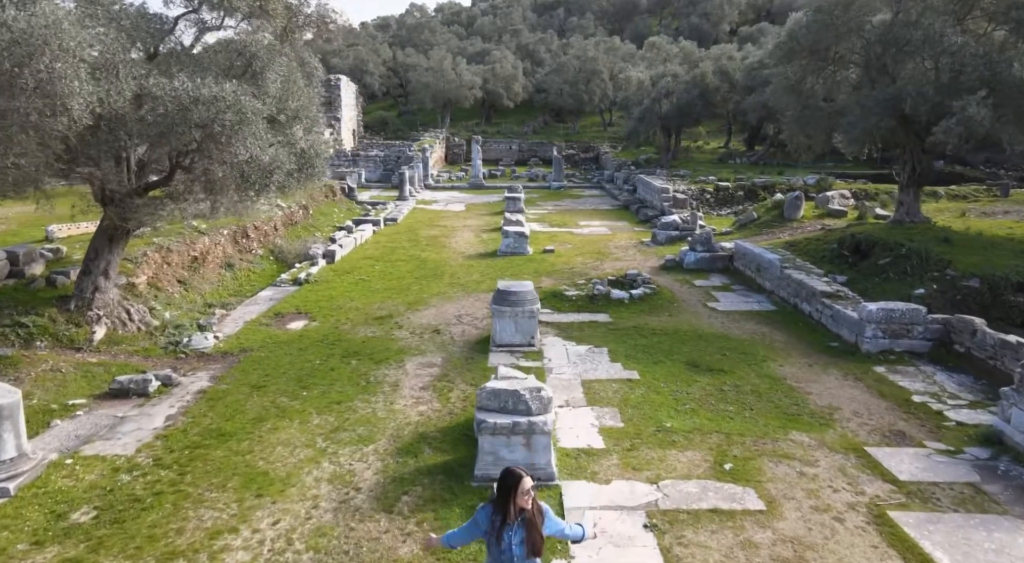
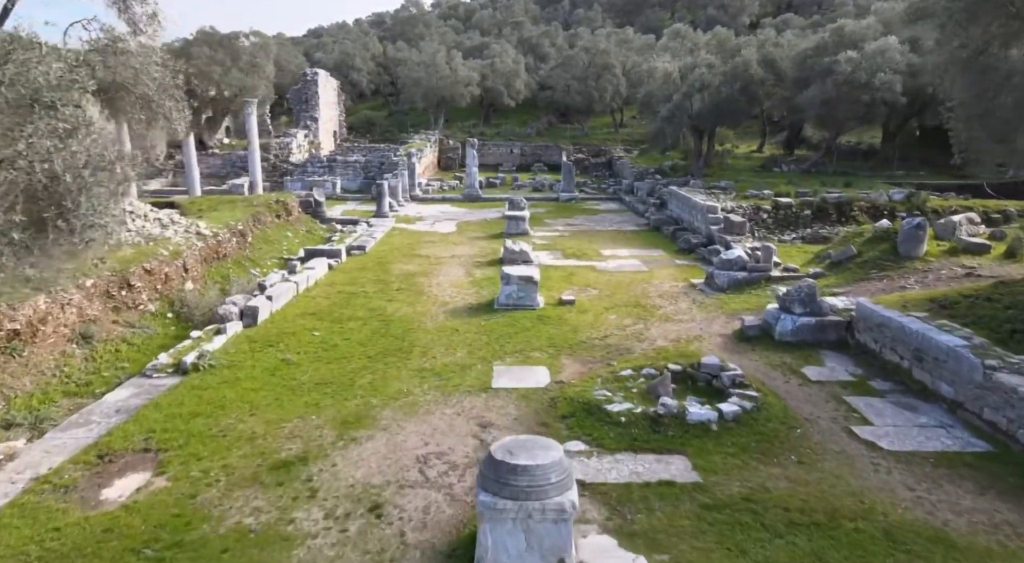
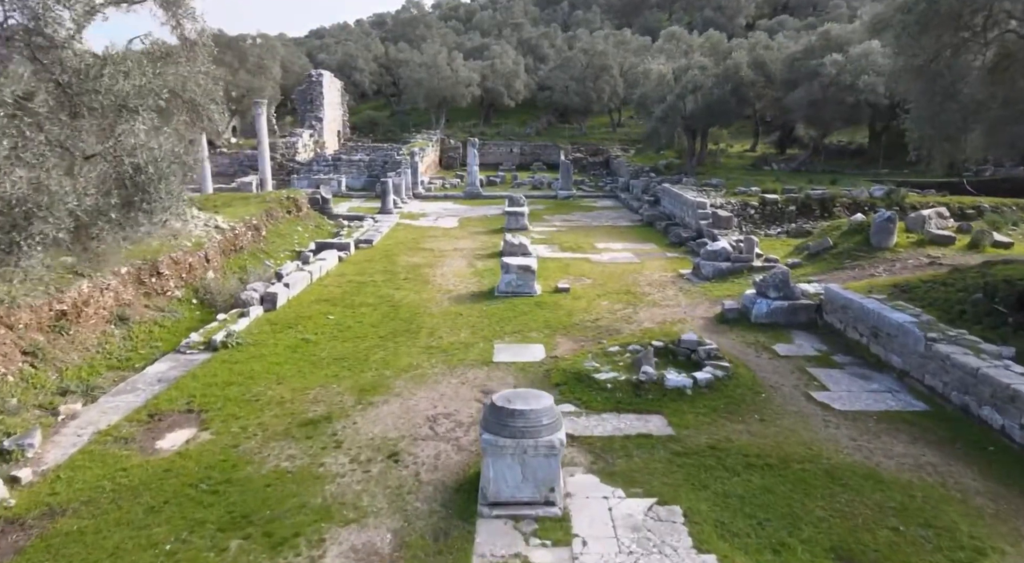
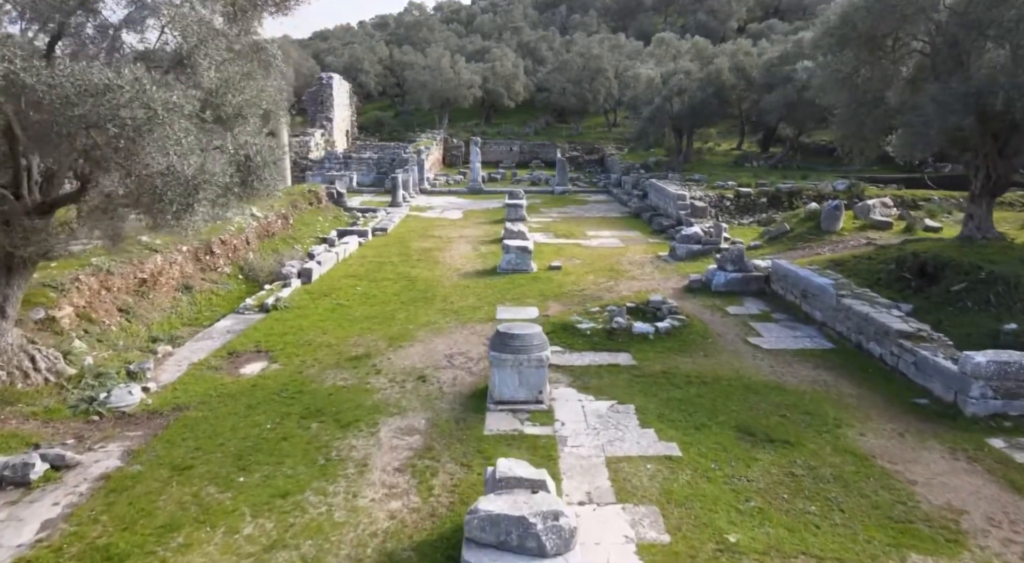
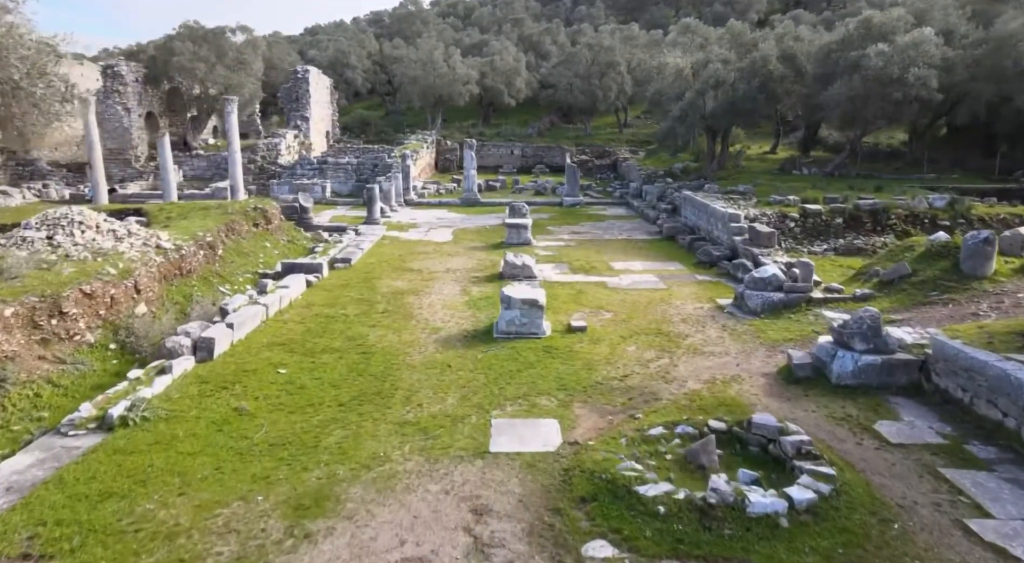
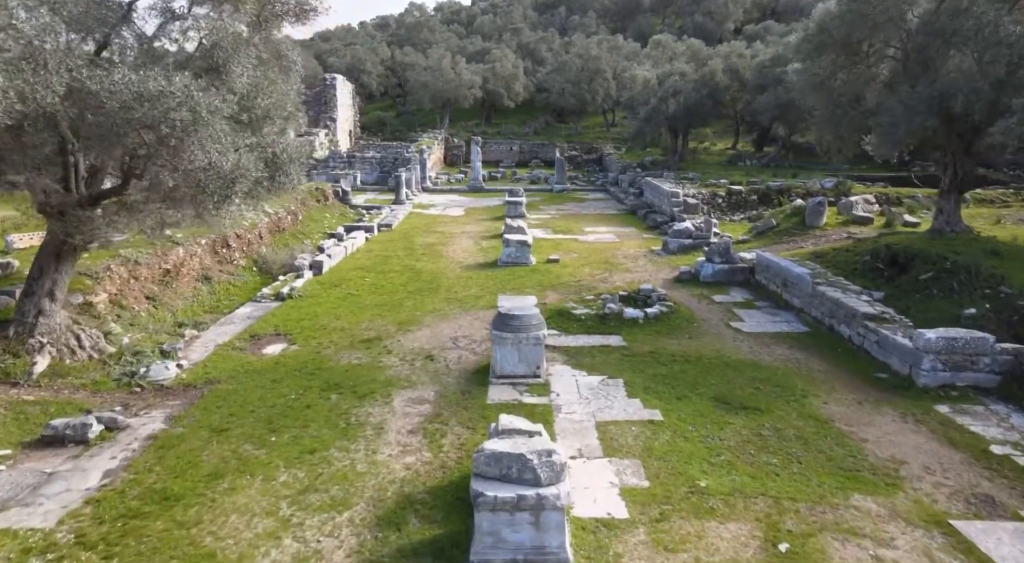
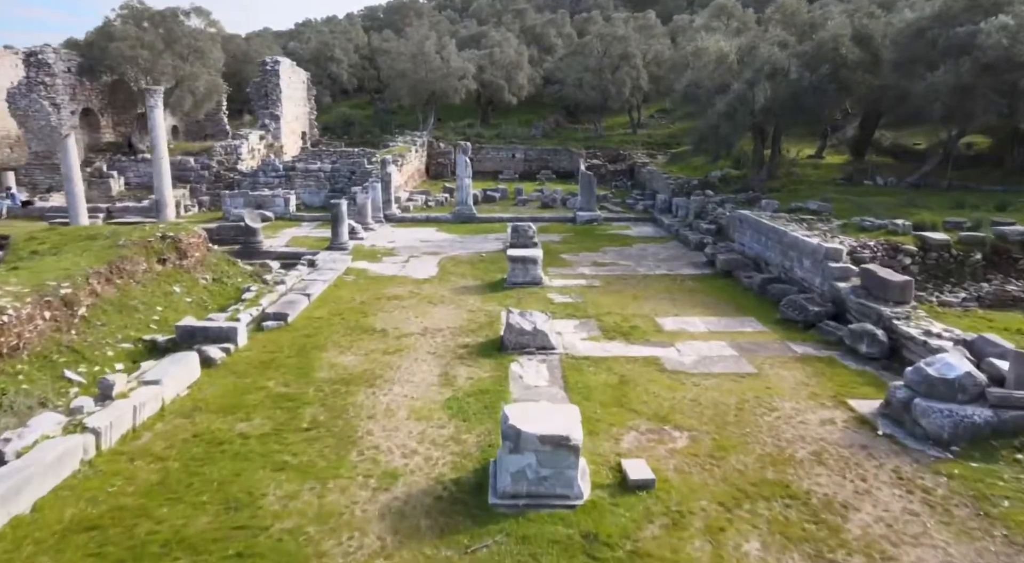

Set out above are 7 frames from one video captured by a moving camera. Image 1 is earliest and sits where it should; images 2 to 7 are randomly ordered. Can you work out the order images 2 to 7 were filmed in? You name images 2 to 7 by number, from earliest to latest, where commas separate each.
6, 4, 3, 2, 5, 7
